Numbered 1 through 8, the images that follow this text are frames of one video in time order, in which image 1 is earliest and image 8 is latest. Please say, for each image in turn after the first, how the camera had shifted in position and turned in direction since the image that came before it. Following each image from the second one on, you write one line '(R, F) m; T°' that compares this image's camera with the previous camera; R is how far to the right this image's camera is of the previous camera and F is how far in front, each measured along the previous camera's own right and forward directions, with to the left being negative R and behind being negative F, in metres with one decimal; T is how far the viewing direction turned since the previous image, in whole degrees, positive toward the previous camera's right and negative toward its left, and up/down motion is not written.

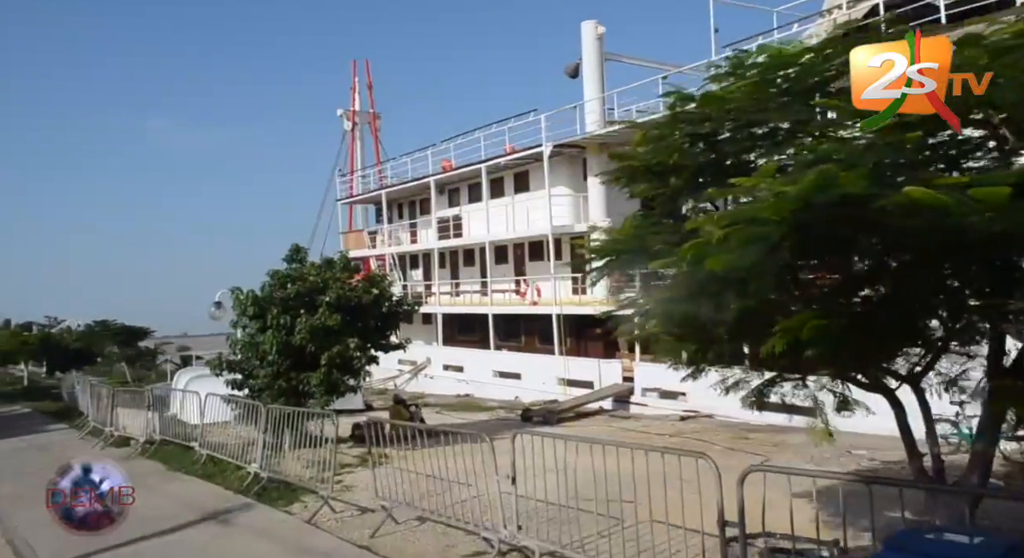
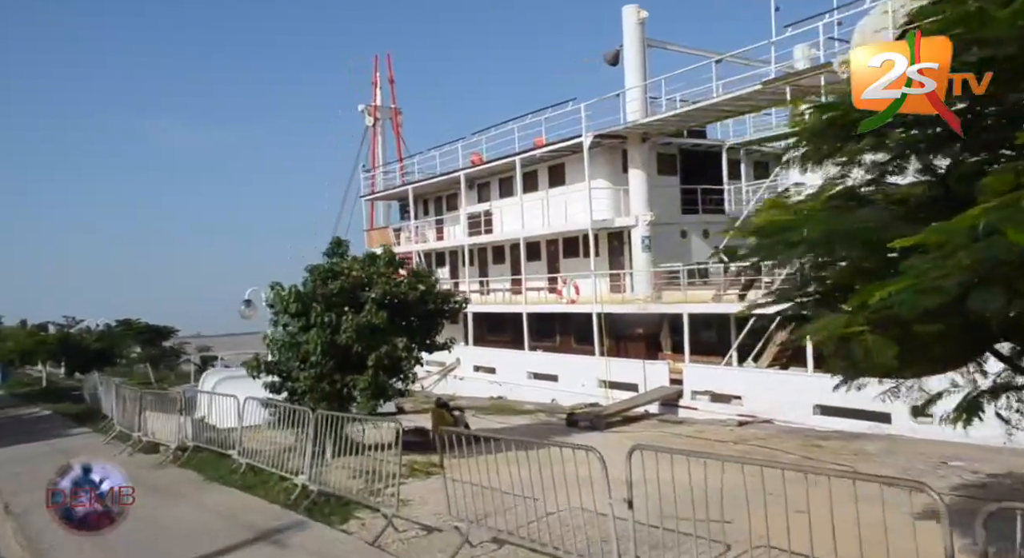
(-0.6, +0.9) m; -1°
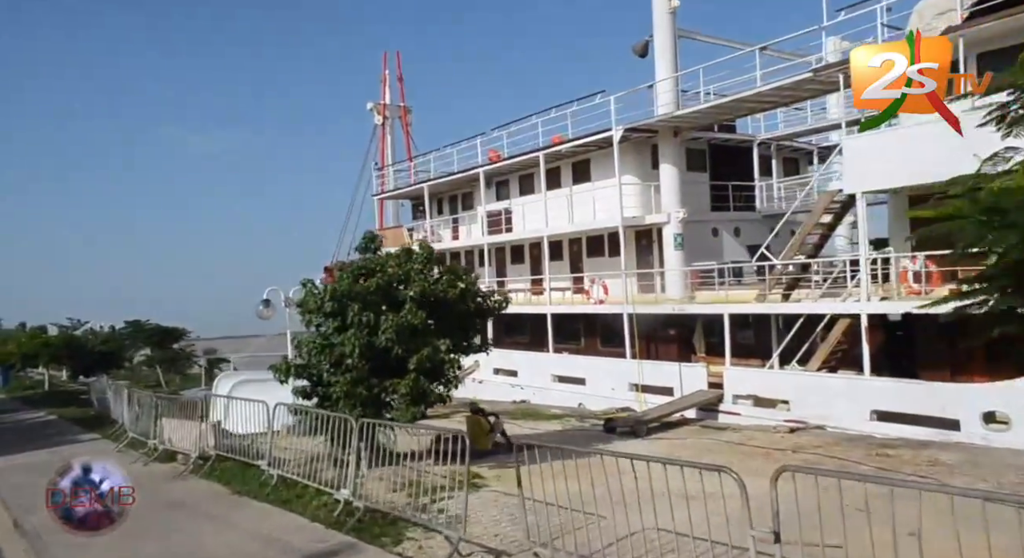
(-0.6, +0.8) m; 0°
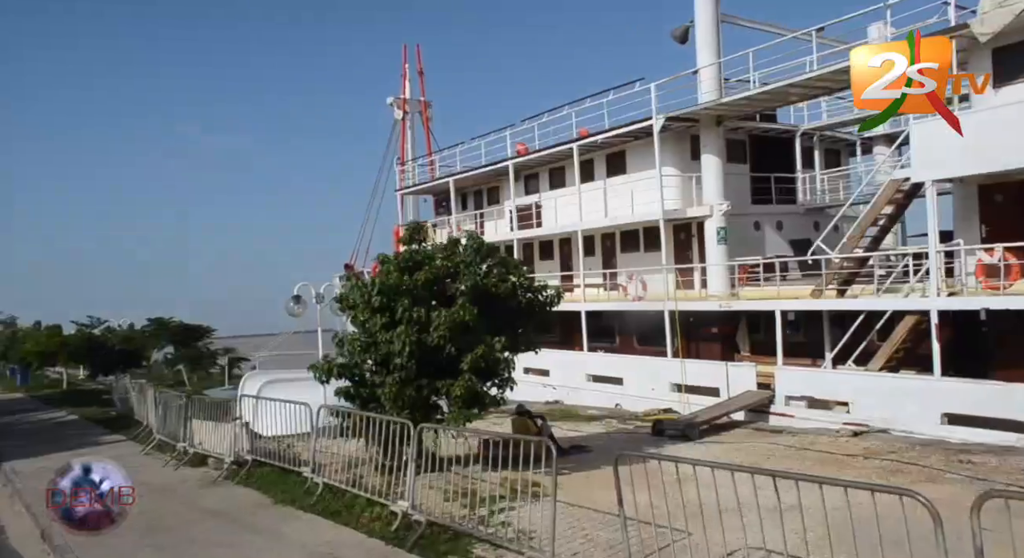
(-0.6, +0.7) m; -1°
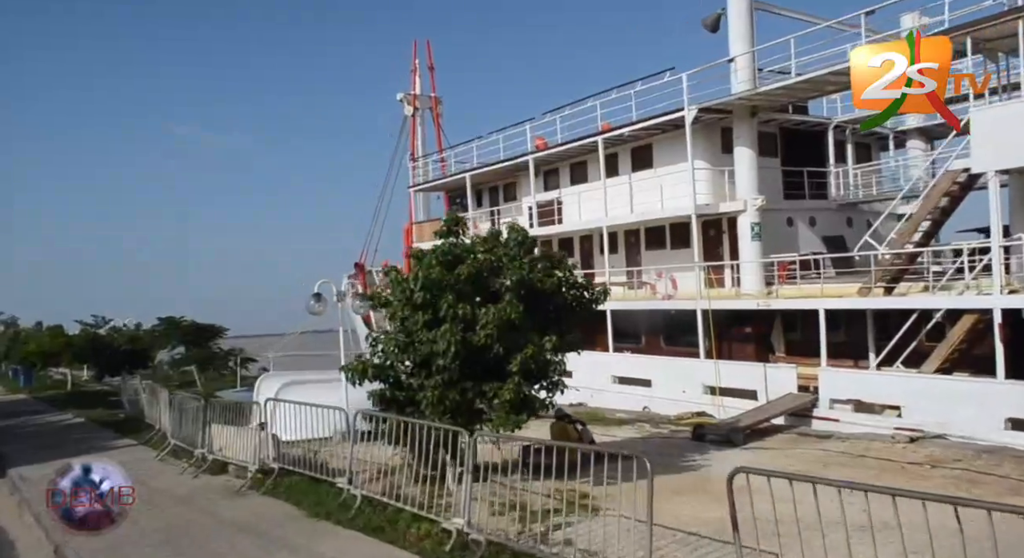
(-0.5, +0.7) m; 0°
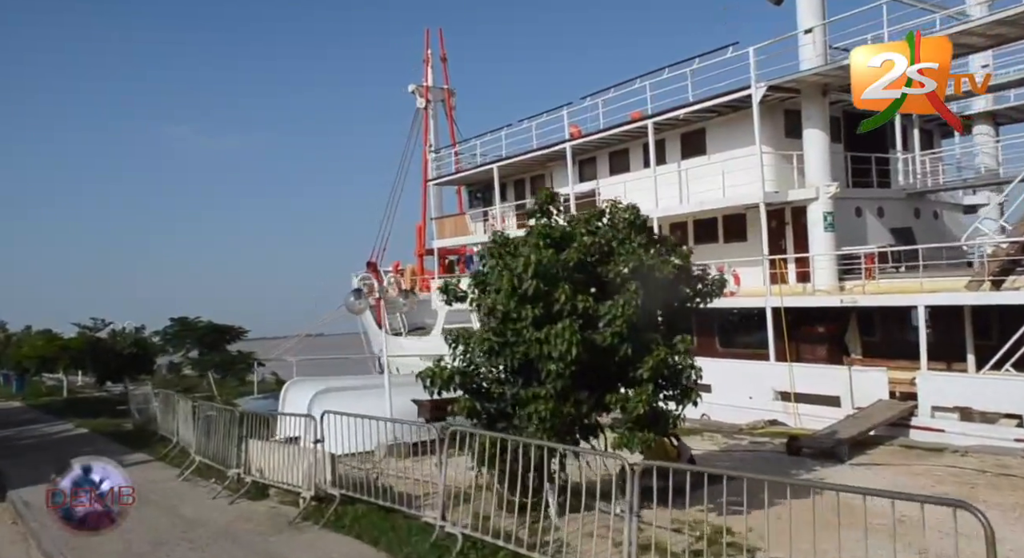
(-1.1, +1.6) m; +1°
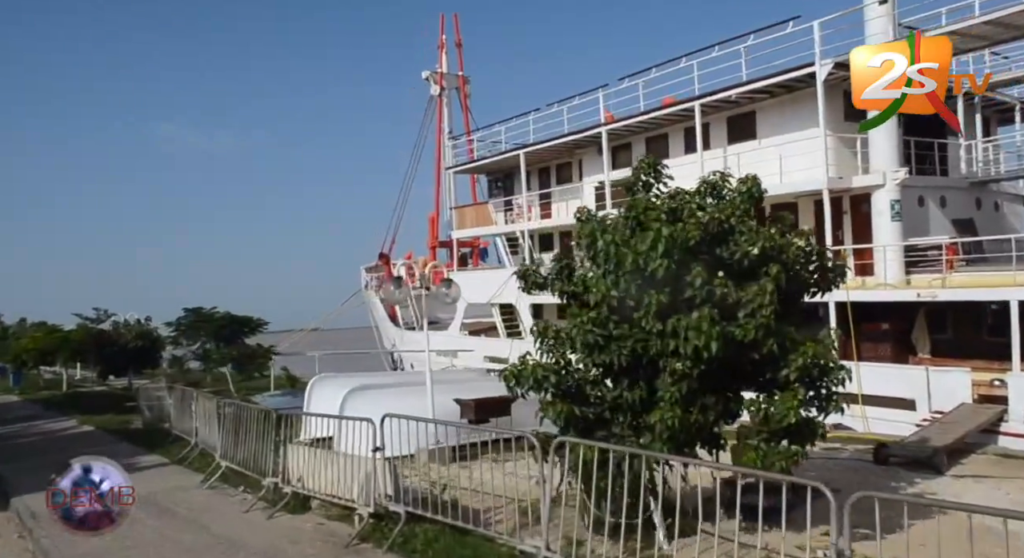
(-0.8, +1.2) m; 0°
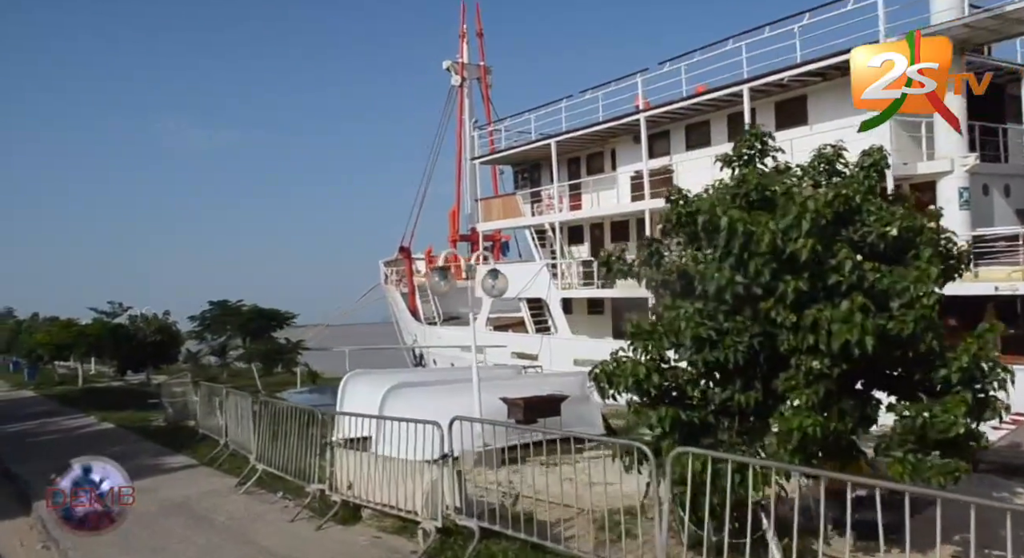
(-0.6, +0.8) m; -1°
